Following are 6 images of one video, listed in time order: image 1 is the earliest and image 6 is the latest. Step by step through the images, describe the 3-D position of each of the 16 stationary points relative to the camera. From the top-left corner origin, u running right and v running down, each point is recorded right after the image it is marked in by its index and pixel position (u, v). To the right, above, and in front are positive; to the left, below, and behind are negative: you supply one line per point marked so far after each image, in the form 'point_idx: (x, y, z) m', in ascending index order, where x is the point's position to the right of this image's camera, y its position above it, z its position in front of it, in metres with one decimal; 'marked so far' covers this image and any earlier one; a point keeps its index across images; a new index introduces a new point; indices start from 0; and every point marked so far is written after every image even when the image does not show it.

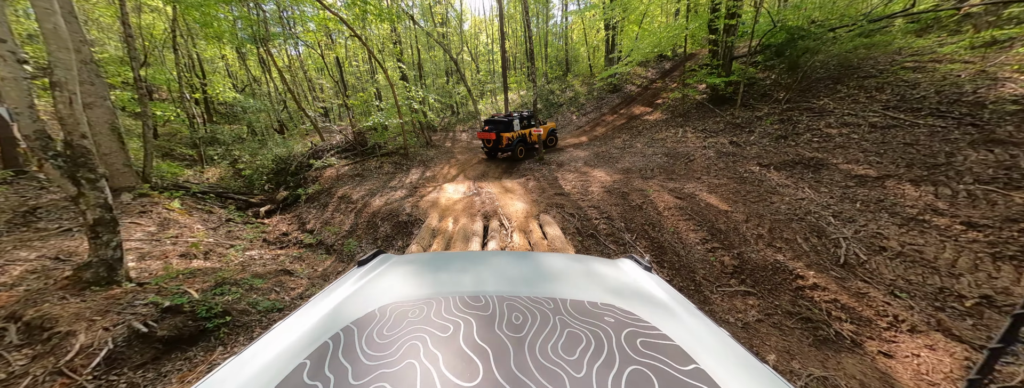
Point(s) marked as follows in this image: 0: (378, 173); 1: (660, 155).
0: (-4.8, +0.7, +10.0) m
1: (+4.8, +1.3, +9.3) m
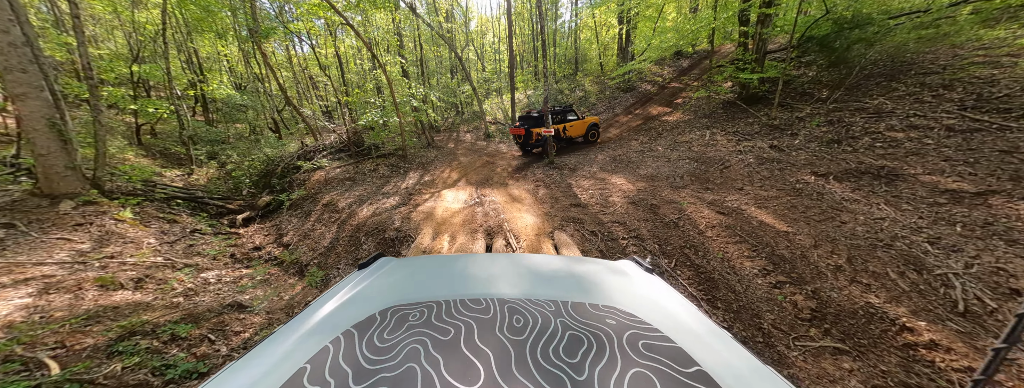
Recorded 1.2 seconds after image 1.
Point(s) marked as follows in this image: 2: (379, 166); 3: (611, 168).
0: (-4.5, +0.5, +9.0) m
1: (+5.1, +1.0, +8.2) m
2: (-4.8, +1.0, +10.0) m
3: (+3.1, +0.8, +8.8) m
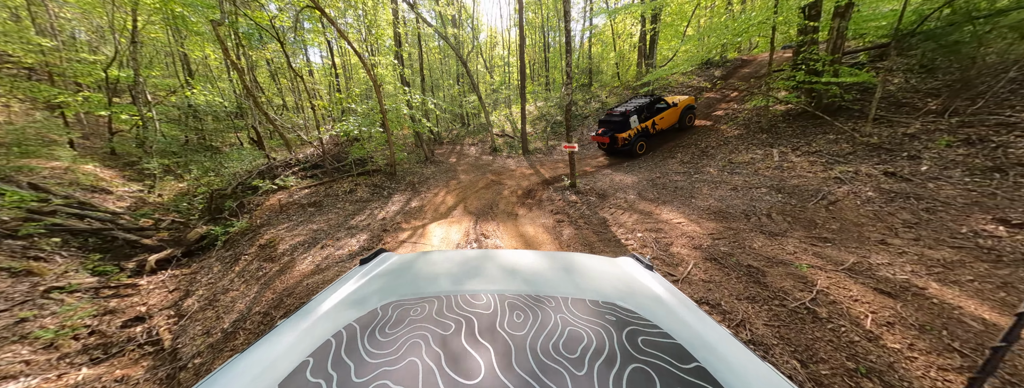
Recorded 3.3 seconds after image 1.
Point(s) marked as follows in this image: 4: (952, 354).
0: (-4.3, -0.2, +7.0) m
1: (+5.3, +0.1, +6.0) m
2: (-4.4, +0.2, +8.0) m
3: (+3.4, 0.0, +6.7) m
4: (+3.9, -1.4, +2.5) m
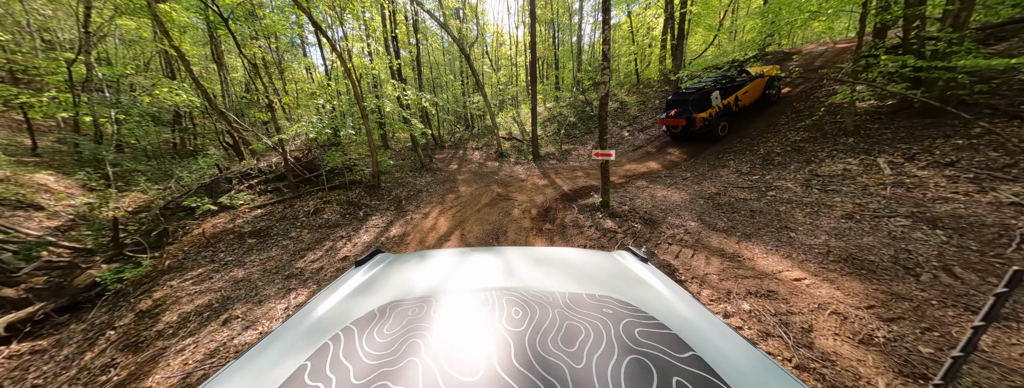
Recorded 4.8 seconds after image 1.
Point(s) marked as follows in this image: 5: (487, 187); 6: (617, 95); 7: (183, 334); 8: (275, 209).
0: (-4.0, -0.6, +5.3) m
1: (+5.6, -0.4, +4.1) m
2: (-4.2, -0.2, +6.3) m
3: (+3.6, -0.5, +4.8) m
4: (+4.0, -1.8, +0.6) m
5: (-0.7, +0.2, +8.5) m
6: (+6.3, +5.9, +17.1) m
7: (-3.2, -1.4, +2.8) m
8: (-4.9, -0.3, +5.9) m
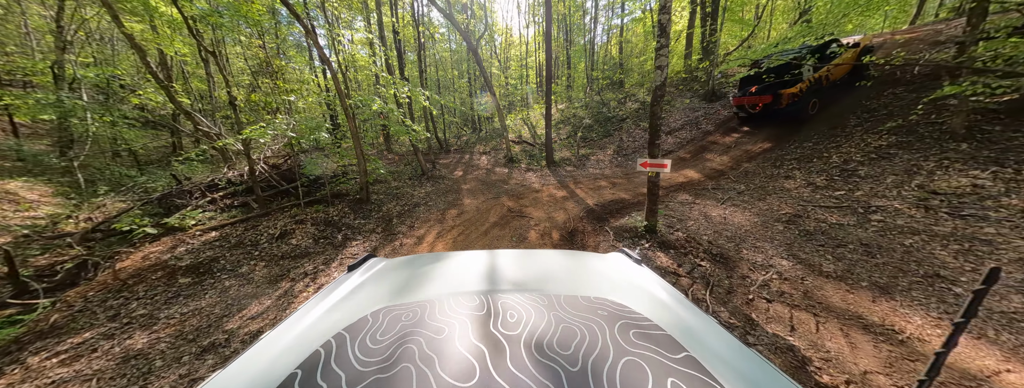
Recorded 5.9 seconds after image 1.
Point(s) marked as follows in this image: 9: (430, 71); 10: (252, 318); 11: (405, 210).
0: (-3.7, -0.9, +4.1) m
1: (+5.8, -0.7, +2.7) m
2: (-3.9, -0.5, +5.1) m
3: (+3.9, -0.8, +3.5) m
4: (+4.2, -2.1, -0.8) m
5: (-0.4, -0.2, +7.3) m
6: (+6.9, +5.4, +15.8) m
7: (-3.0, -1.7, +1.6) m
8: (-4.6, -0.6, +4.8) m
9: (-5.5, +8.8, +20.3) m
10: (-2.7, -1.3, +3.0) m
11: (-2.3, -0.3, +6.4) m
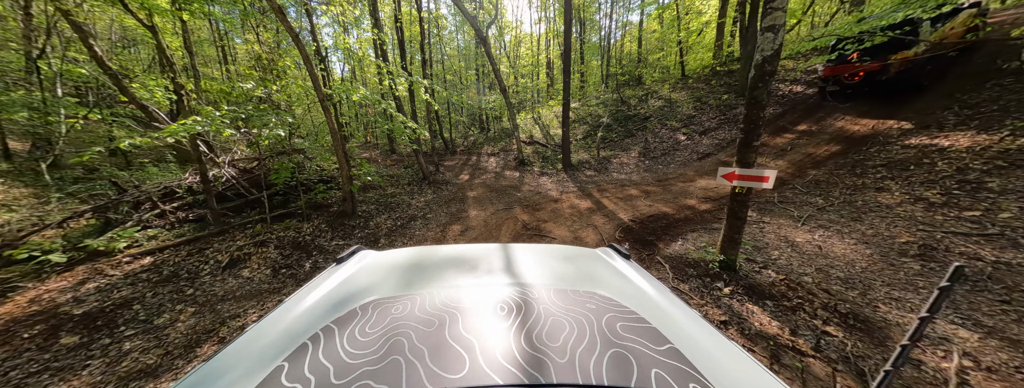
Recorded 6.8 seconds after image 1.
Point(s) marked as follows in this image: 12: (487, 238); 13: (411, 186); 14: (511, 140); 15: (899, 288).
0: (-3.5, -1.1, +3.0) m
1: (+6.0, -1.0, +1.4) m
2: (-3.6, -0.7, +4.0) m
3: (+4.1, -1.1, +2.2) m
4: (+4.3, -2.4, -2.0) m
5: (-0.1, -0.4, +6.1) m
6: (+7.4, +5.2, +14.4) m
7: (-2.9, -1.9, +0.5) m
8: (-4.4, -0.8, +3.7) m
9: (-4.8, +8.6, +19.2) m
10: (-2.4, -1.5, +1.9) m
11: (-2.0, -0.6, +5.3) m
12: (-0.3, -0.7, +4.9) m
13: (-2.7, +0.3, +8.0) m
14: (0.0, +2.9, +15.0) m
15: (+3.8, -0.9, +2.8) m
